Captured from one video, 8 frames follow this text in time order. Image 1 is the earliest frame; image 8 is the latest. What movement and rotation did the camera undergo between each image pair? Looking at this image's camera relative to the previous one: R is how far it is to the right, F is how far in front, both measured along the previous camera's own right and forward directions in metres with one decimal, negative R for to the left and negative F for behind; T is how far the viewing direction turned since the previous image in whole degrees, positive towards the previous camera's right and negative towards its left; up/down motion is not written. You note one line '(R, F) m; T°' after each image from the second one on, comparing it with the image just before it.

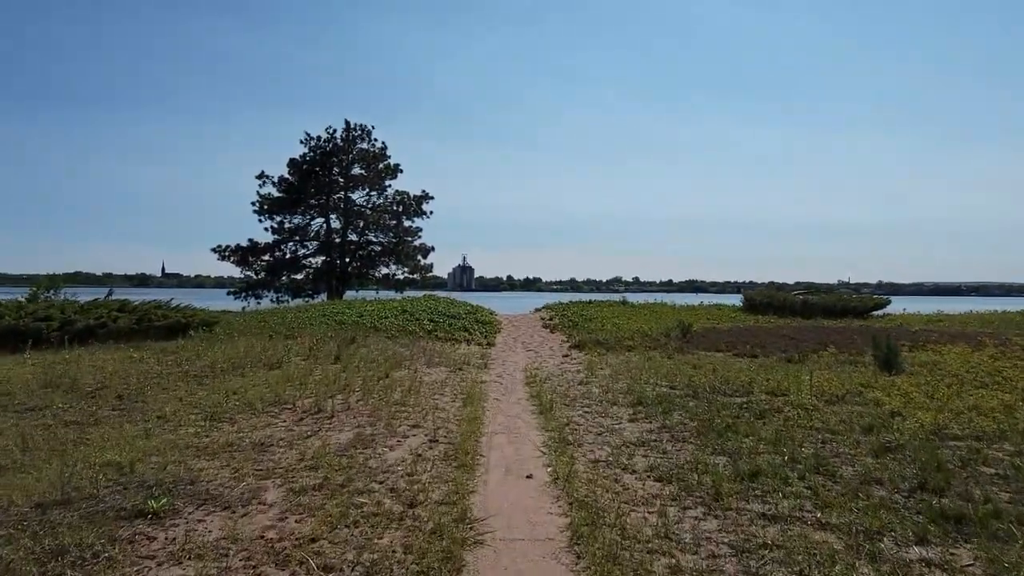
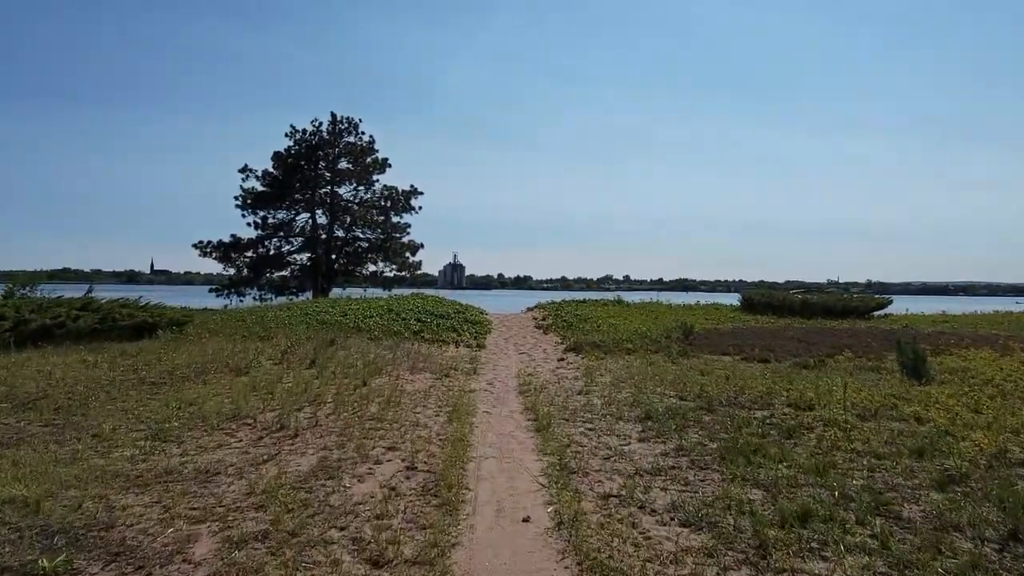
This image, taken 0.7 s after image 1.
(0.0, +1.3) m; +1°
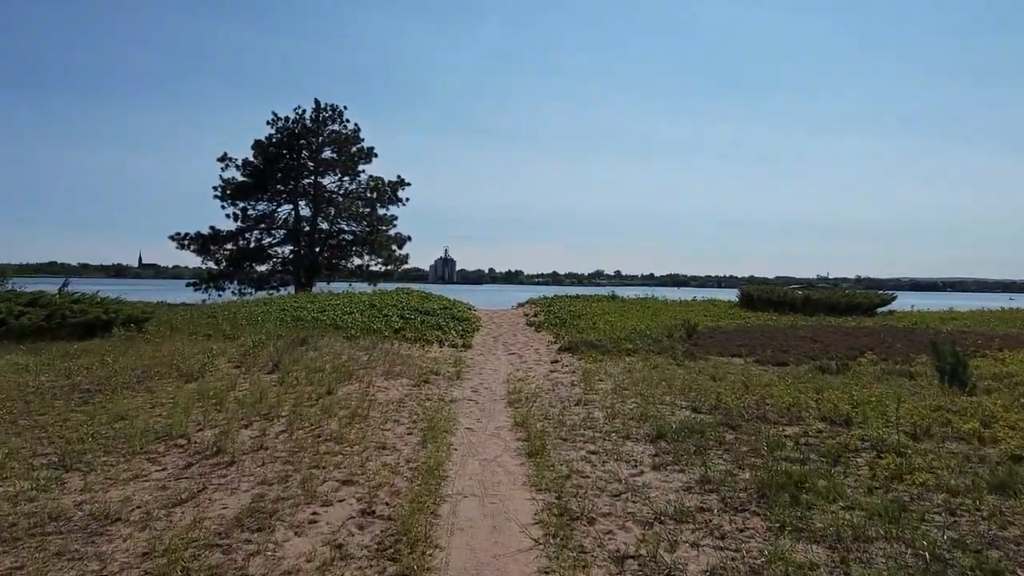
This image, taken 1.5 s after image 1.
(0.0, +1.5) m; +1°
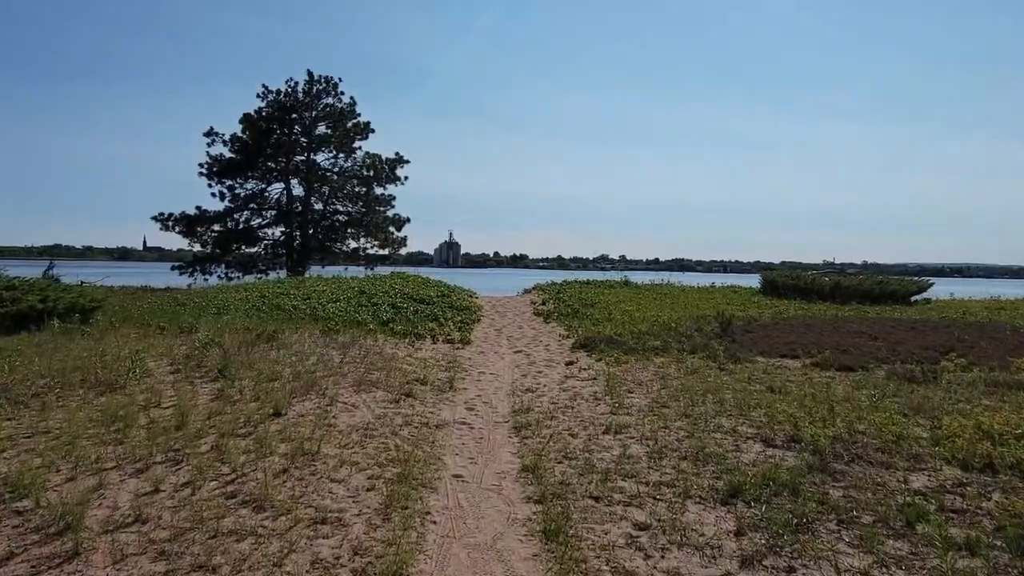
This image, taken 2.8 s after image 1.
(0.0, +2.5) m; 0°
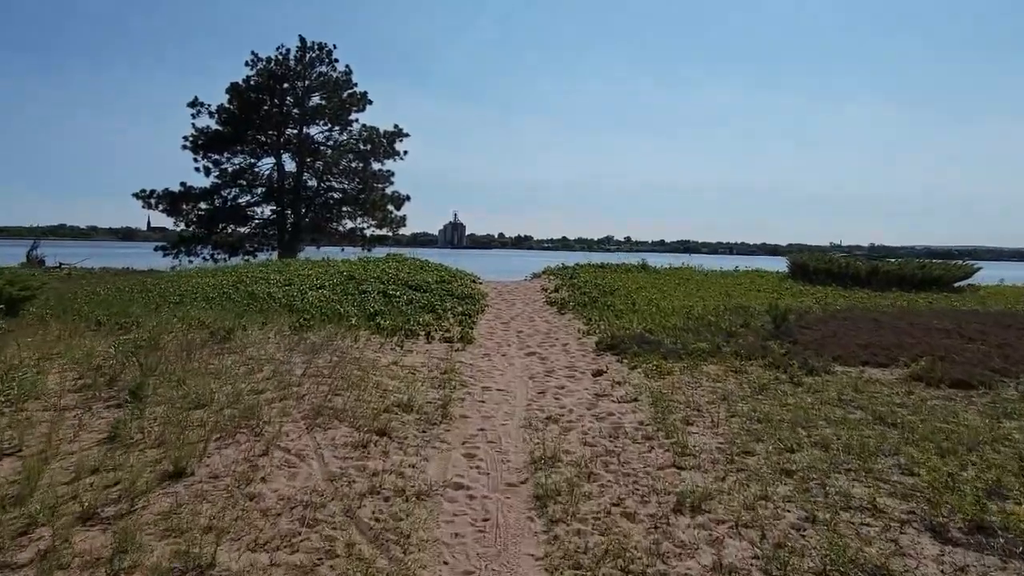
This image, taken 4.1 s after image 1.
(-0.1, +2.6) m; 0°
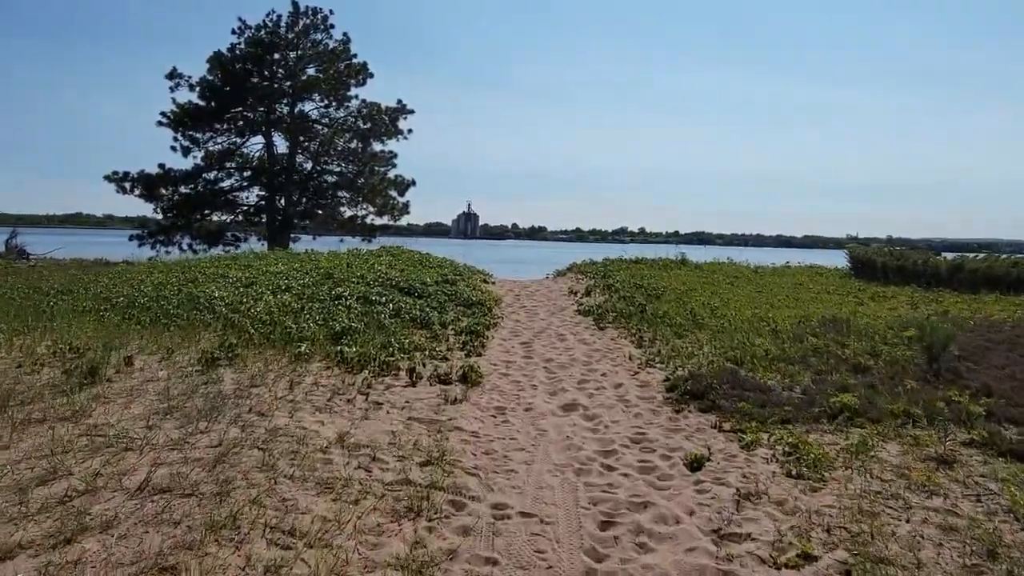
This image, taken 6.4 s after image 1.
(-0.1, +4.1) m; -1°
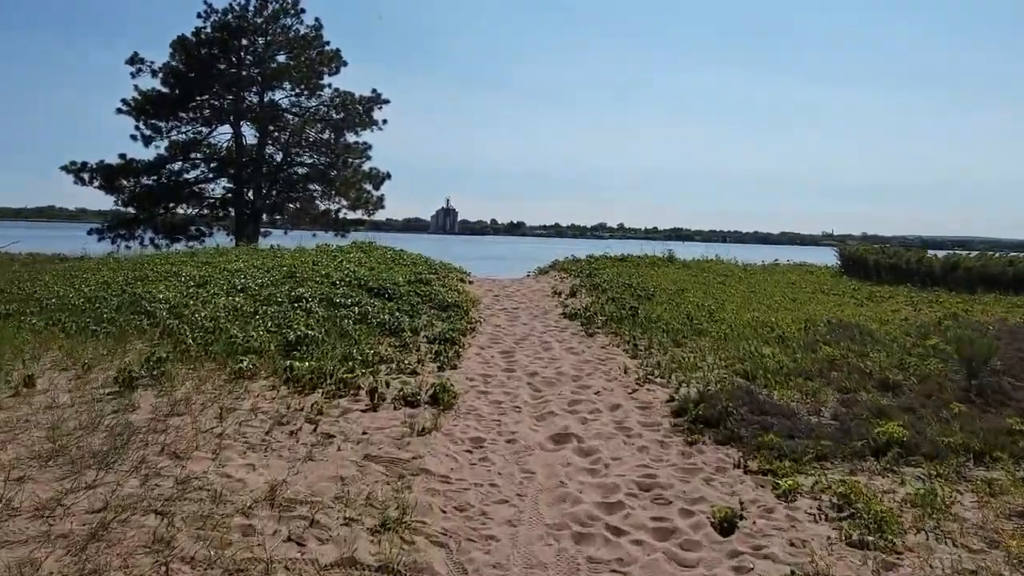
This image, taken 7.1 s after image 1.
(0.0, +1.2) m; +2°
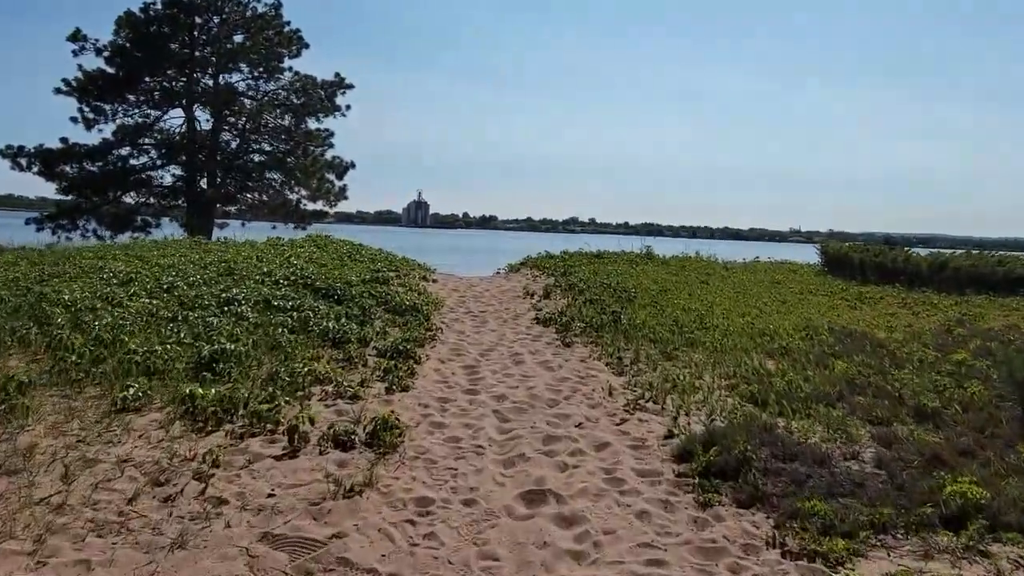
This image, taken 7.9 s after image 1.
(+0.1, +1.4) m; +2°
